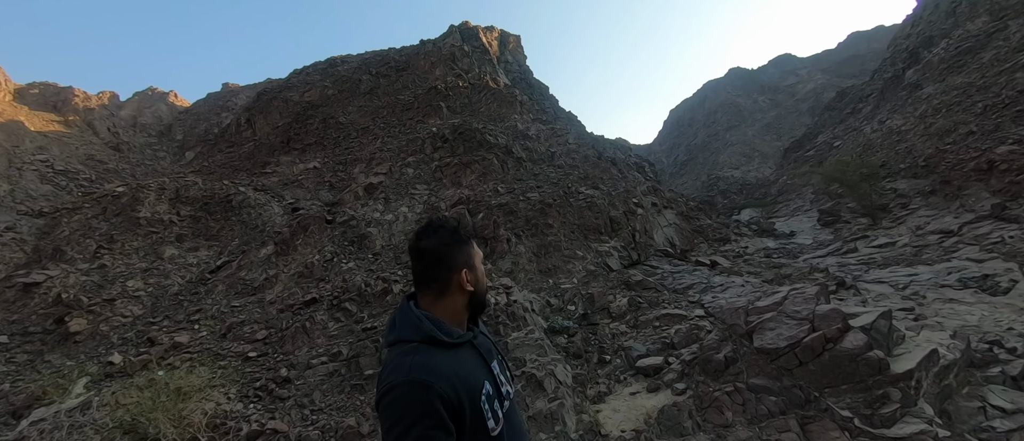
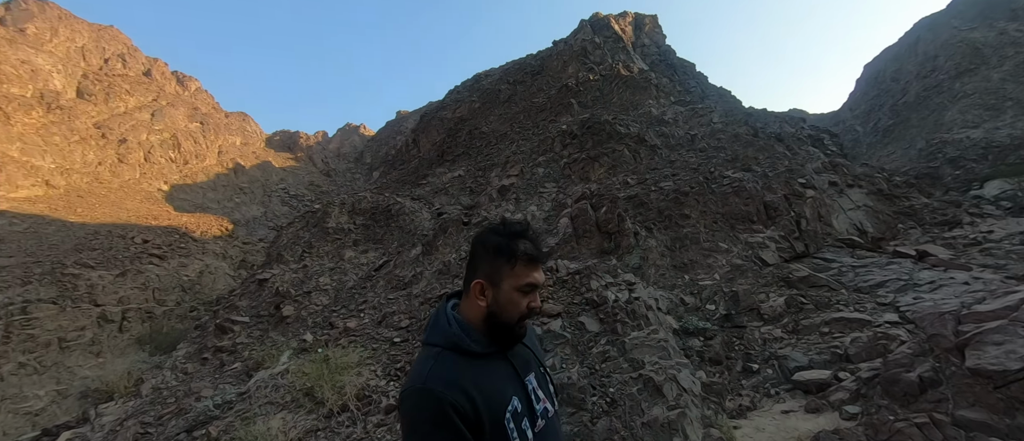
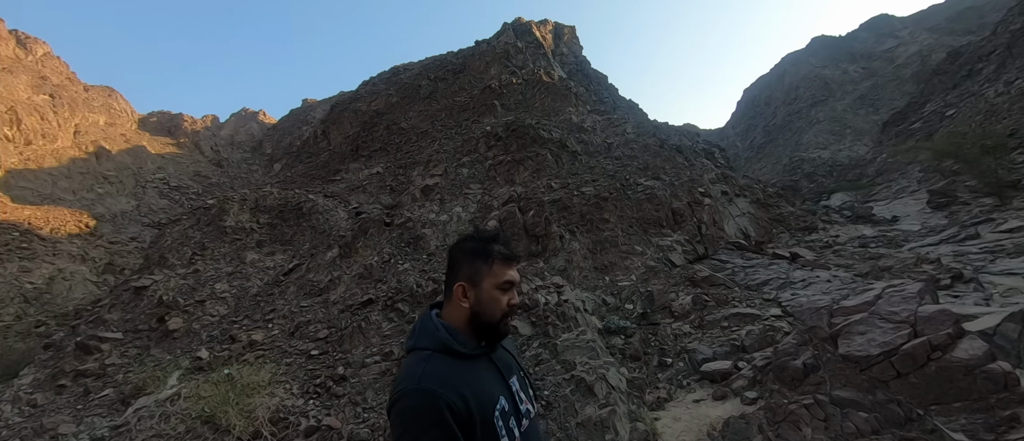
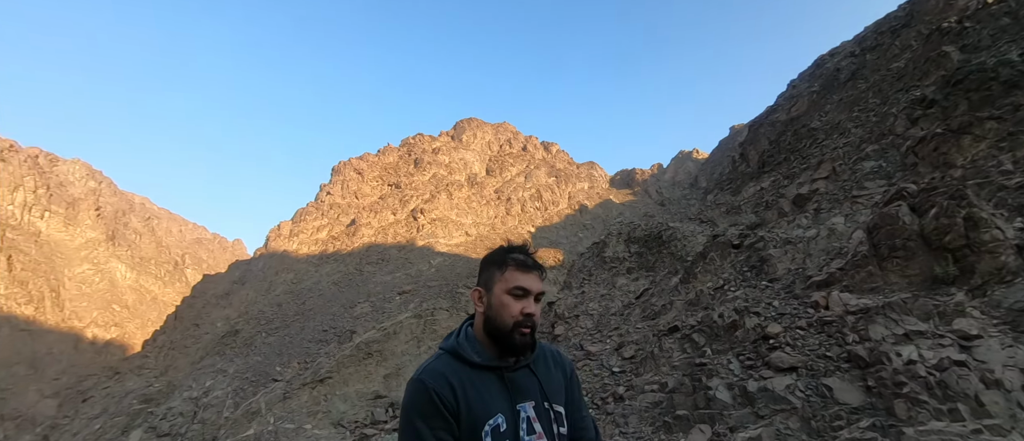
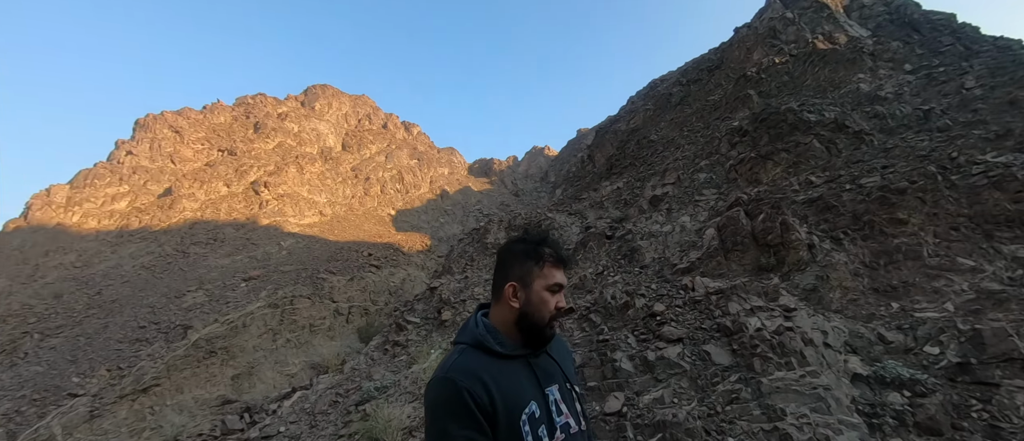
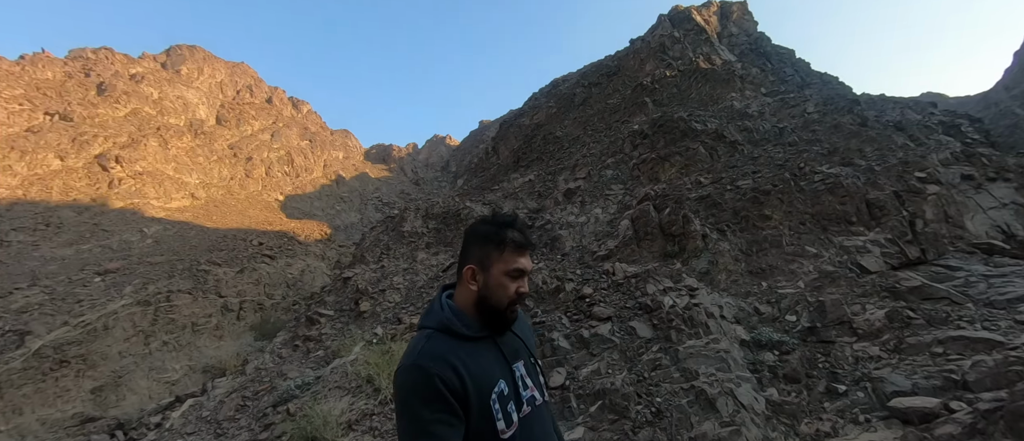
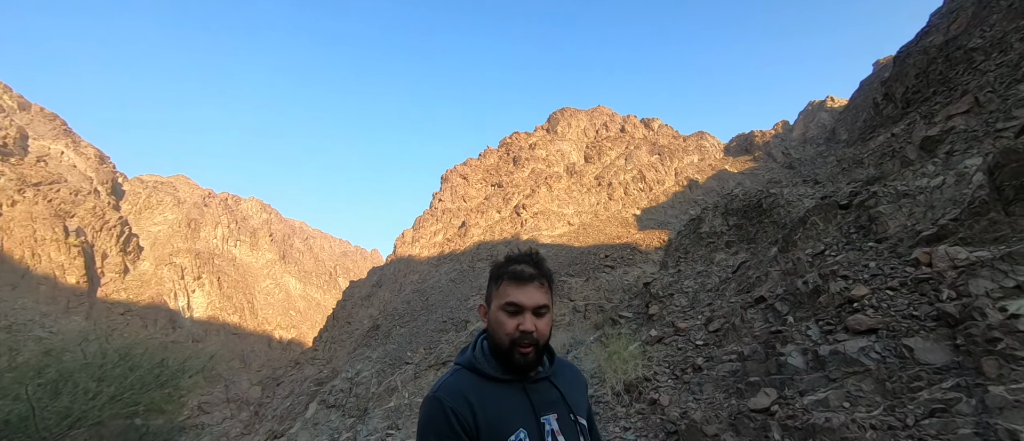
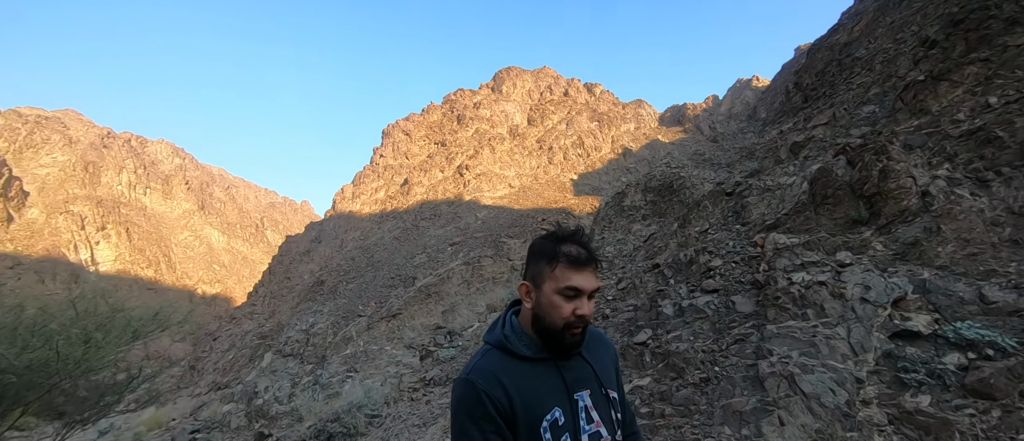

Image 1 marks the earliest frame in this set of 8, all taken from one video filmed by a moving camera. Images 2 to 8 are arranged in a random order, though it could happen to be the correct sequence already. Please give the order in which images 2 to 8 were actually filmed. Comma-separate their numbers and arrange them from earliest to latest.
3, 2, 6, 5, 4, 7, 8
